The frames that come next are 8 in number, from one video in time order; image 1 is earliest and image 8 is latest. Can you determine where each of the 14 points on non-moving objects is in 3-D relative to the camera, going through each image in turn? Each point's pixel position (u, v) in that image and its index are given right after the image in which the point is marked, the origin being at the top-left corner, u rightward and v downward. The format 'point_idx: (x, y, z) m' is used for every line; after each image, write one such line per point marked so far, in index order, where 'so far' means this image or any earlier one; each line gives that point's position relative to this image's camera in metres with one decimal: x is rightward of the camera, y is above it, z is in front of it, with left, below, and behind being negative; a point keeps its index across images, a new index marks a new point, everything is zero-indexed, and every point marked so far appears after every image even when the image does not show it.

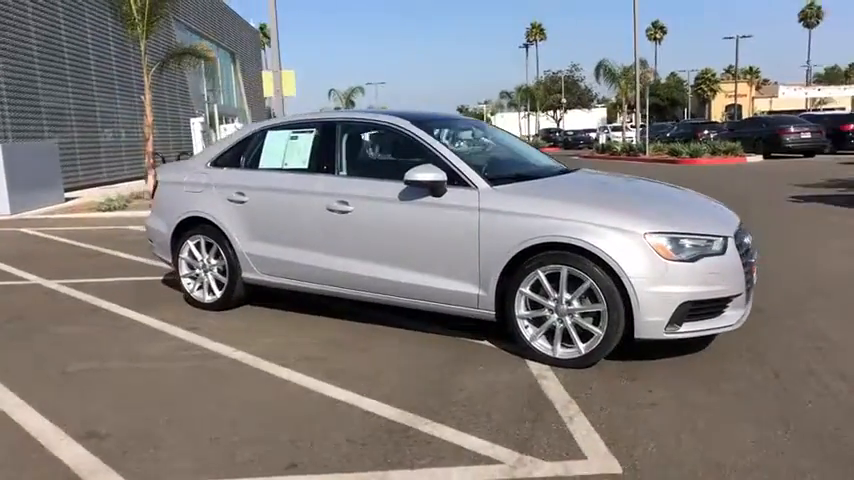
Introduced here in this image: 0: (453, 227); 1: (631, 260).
0: (+0.2, +0.1, +5.2) m
1: (+1.4, -0.1, +4.6) m
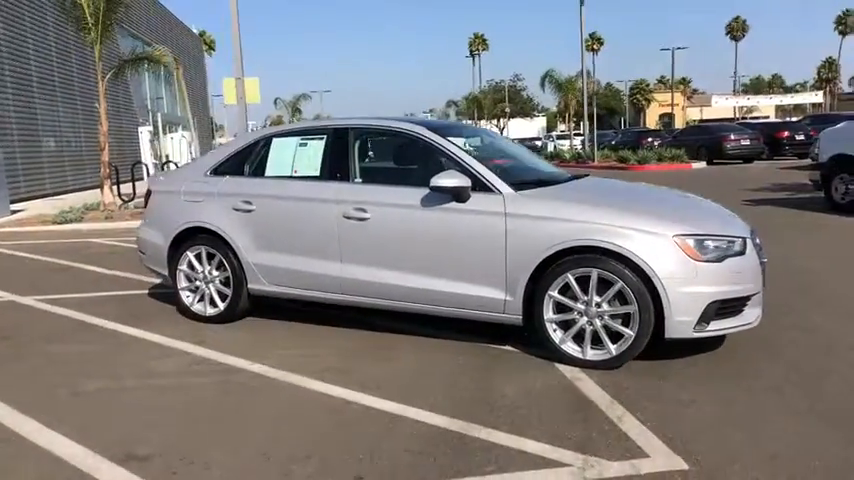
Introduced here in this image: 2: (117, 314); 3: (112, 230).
0: (+0.4, +0.1, +5.2) m
1: (+1.7, -0.1, +4.7) m
2: (-3.2, -0.8, +7.0) m
3: (-6.3, +0.2, +13.5) m
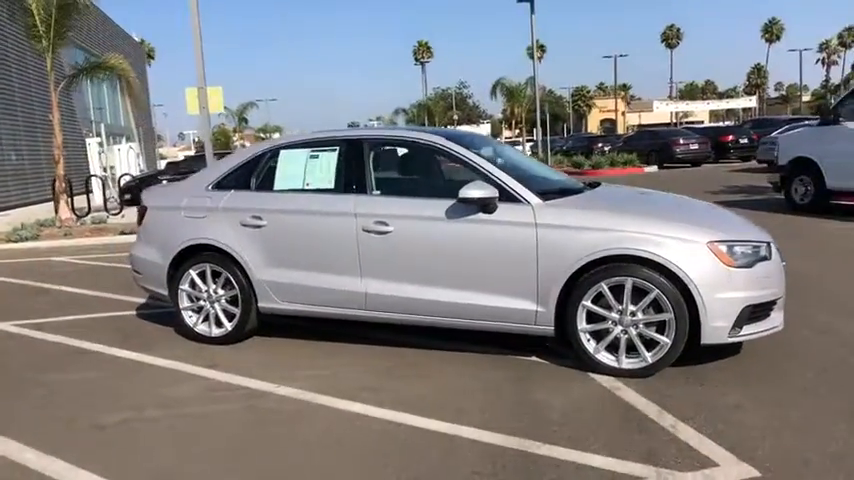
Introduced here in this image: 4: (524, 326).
0: (+0.6, 0.0, +5.2) m
1: (+1.9, -0.2, +4.8) m
2: (-3.1, -1.0, +6.6) m
3: (-6.8, -0.1, +12.8) m
4: (+0.8, -0.7, +5.2) m
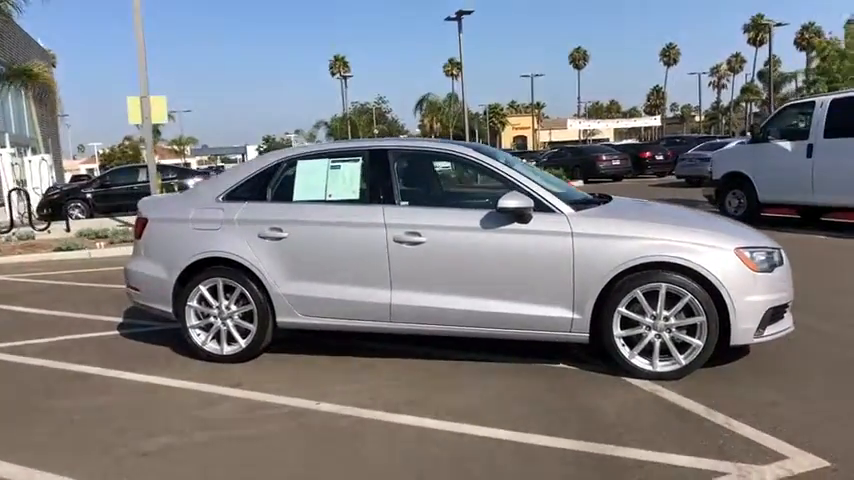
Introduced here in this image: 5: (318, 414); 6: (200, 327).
0: (+0.9, -0.1, +5.3) m
1: (+2.2, -0.2, +5.0) m
2: (-3.0, -1.1, +6.2) m
3: (-7.5, -0.5, +11.9) m
4: (+1.1, -0.7, +5.3) m
5: (-0.8, -1.2, +4.8) m
6: (-2.0, -0.8, +6.0) m
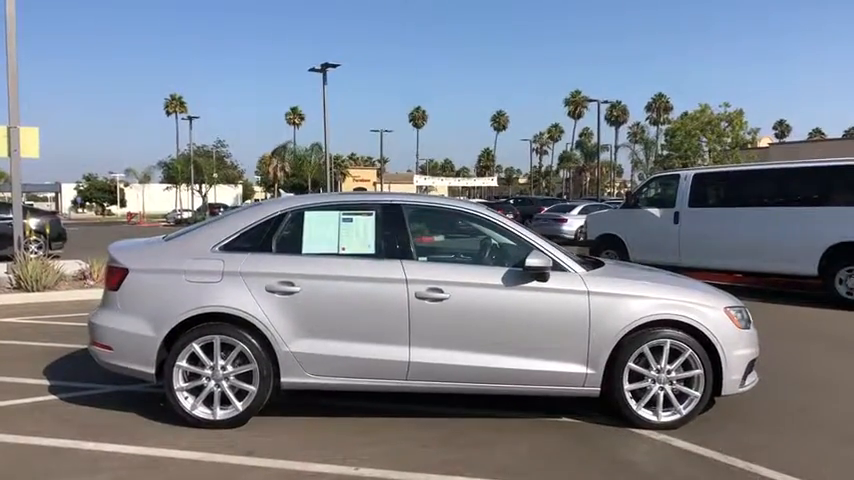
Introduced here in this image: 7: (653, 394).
0: (+1.1, -0.6, +5.5) m
1: (+2.4, -0.7, +5.6) m
2: (-2.9, -1.5, +5.3) m
3: (-8.7, -1.1, +9.7) m
4: (+1.2, -1.2, +5.6) m
5: (-0.4, -1.6, +4.5) m
6: (-1.9, -1.2, +5.4) m
7: (+1.9, -1.3, +5.6) m
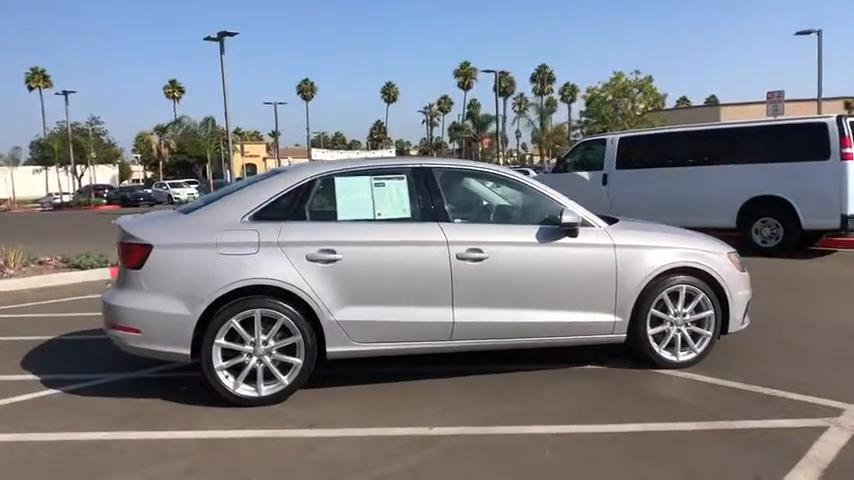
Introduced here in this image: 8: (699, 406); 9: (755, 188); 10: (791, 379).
0: (+1.4, -0.2, +5.8) m
1: (+2.7, -0.3, +6.1) m
2: (-2.5, -1.3, +5.0) m
3: (-8.9, -1.1, +8.3) m
4: (+1.5, -0.8, +5.9) m
5: (+0.1, -1.4, +4.6) m
6: (-1.5, -1.0, +5.2) m
7: (+2.2, -0.9, +6.0) m
8: (+2.1, -1.3, +5.2) m
9: (+6.6, +1.0, +13.6) m
10: (+3.1, -1.2, +5.7) m
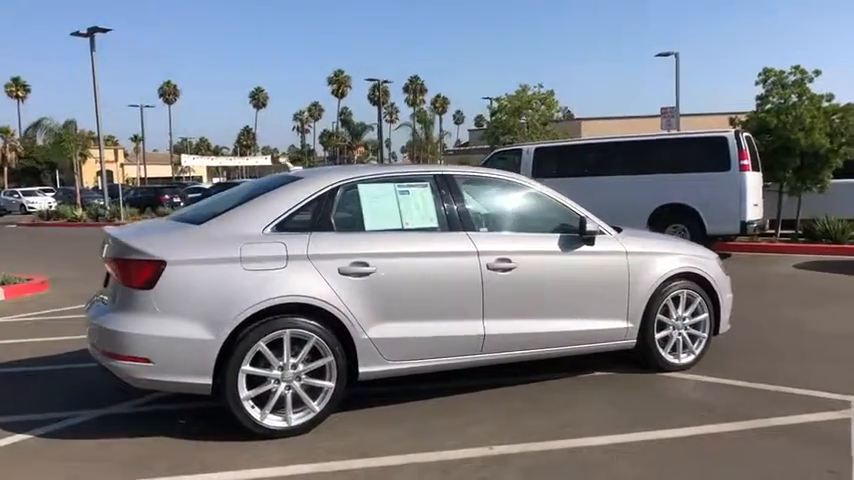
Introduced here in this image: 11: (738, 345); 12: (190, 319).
0: (+1.5, -0.3, +5.8) m
1: (+2.8, -0.4, +6.4) m
2: (-2.1, -1.4, +4.2) m
3: (-9.1, -1.3, +6.2) m
4: (+1.7, -0.9, +5.9) m
5: (+0.6, -1.4, +4.4) m
6: (-1.2, -1.1, +4.6) m
7: (+2.3, -0.9, +6.2) m
8: (+2.4, -1.3, +5.4) m
9: (+5.1, +0.9, +14.5) m
10: (+3.2, -1.2, +6.1) m
11: (+3.3, -1.1, +7.1) m
12: (-1.6, -0.5, +4.5) m
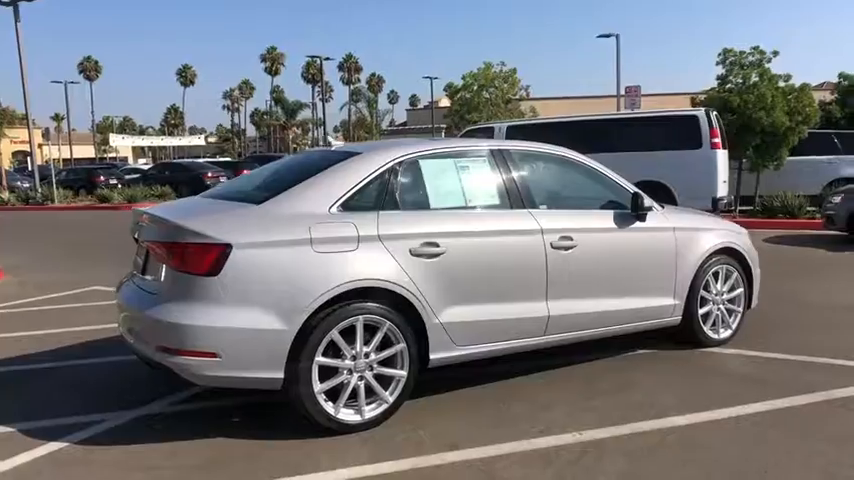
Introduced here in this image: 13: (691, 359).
0: (+2.0, -0.1, +5.7) m
1: (+3.1, -0.1, +6.5) m
2: (-1.5, -1.3, +3.8) m
3: (-8.6, -1.3, +5.1) m
4: (+2.1, -0.7, +5.9) m
5: (+1.1, -1.3, +4.3) m
6: (-0.6, -0.9, +4.3) m
7: (+2.7, -0.7, +6.2) m
8: (+2.8, -1.1, +5.4) m
9: (+4.6, +1.4, +14.7) m
10: (+3.6, -1.0, +6.2) m
11: (+3.6, -0.9, +7.2) m
12: (-1.0, -0.4, +4.1) m
13: (+2.3, -1.0, +5.9) m
